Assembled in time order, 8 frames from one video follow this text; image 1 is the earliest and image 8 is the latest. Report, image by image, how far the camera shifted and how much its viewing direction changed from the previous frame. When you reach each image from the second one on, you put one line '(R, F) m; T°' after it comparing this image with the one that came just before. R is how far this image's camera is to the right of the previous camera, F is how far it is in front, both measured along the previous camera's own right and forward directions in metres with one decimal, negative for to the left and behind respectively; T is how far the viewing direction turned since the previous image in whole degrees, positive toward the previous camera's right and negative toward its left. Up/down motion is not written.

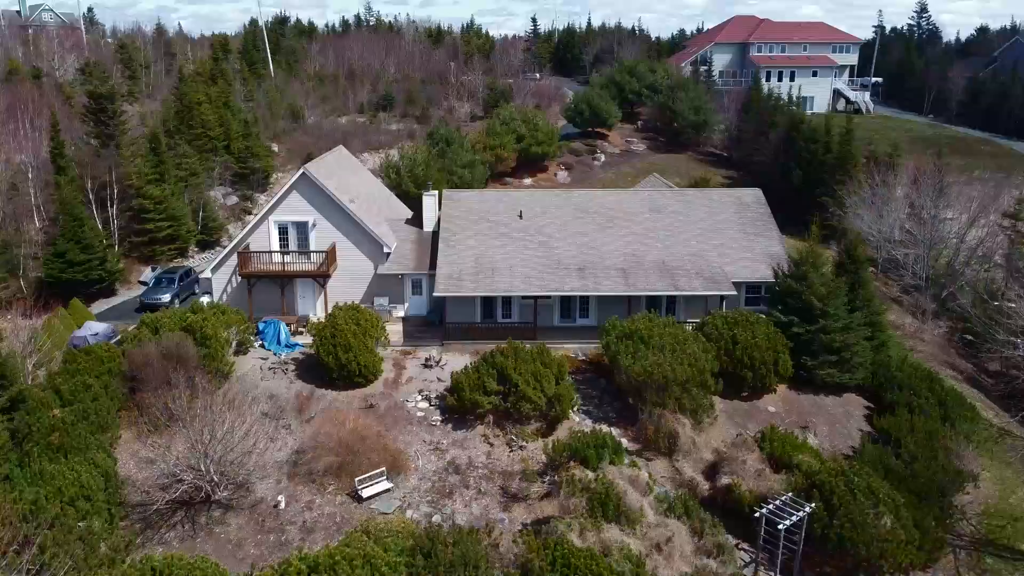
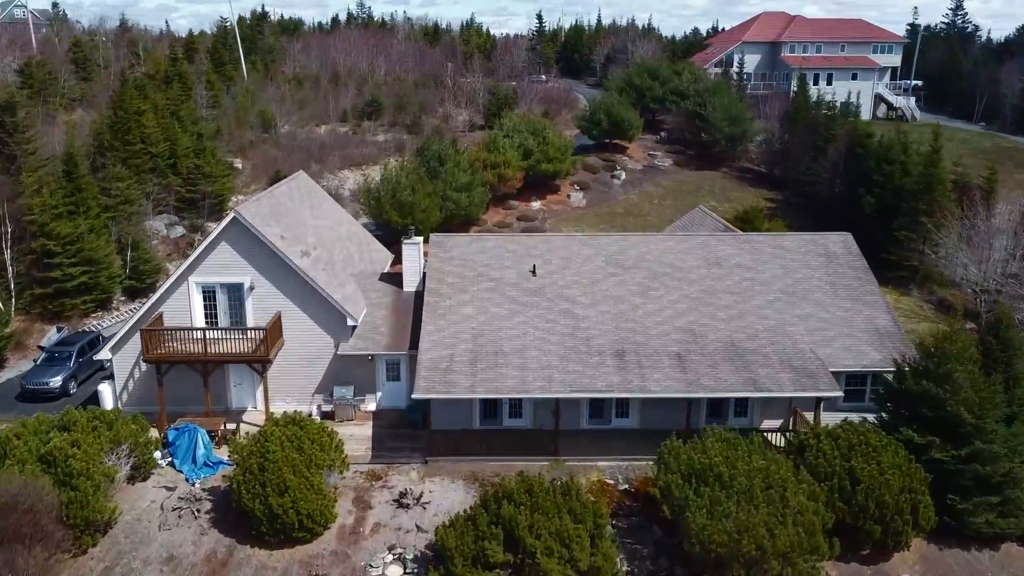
(-0.3, +7.6) m; 0°
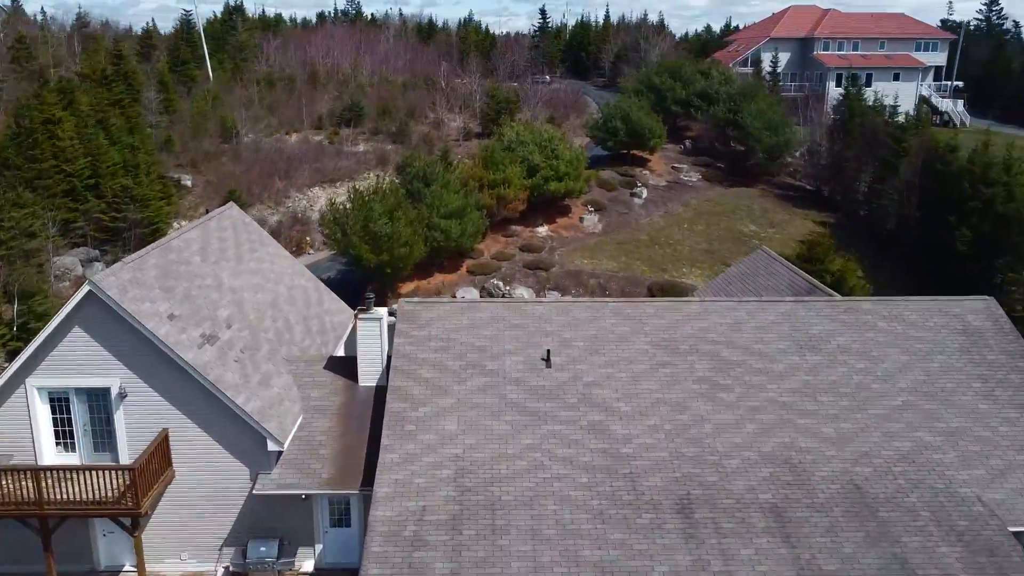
(-0.1, +6.9) m; 0°
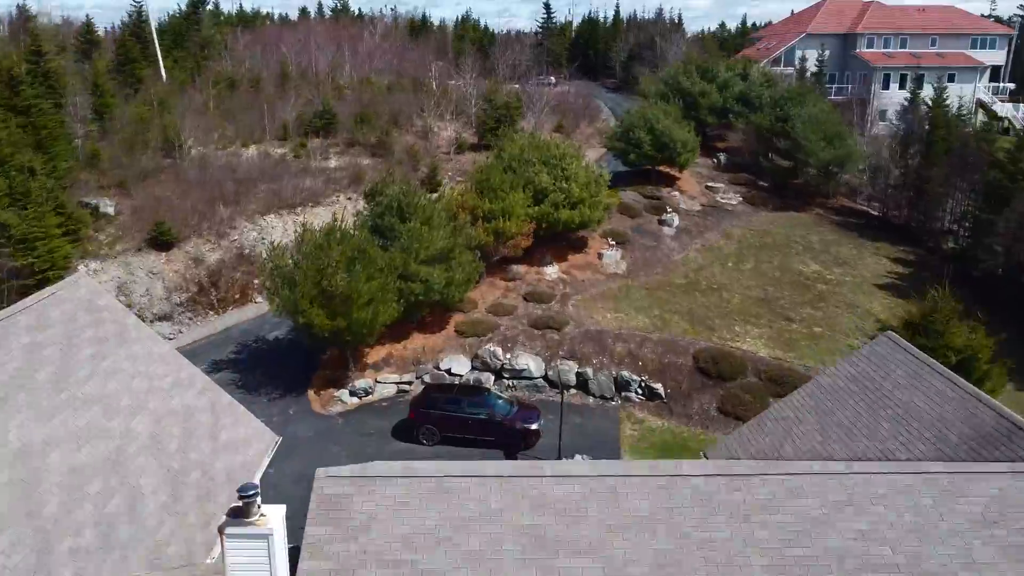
(0.0, +7.2) m; 0°
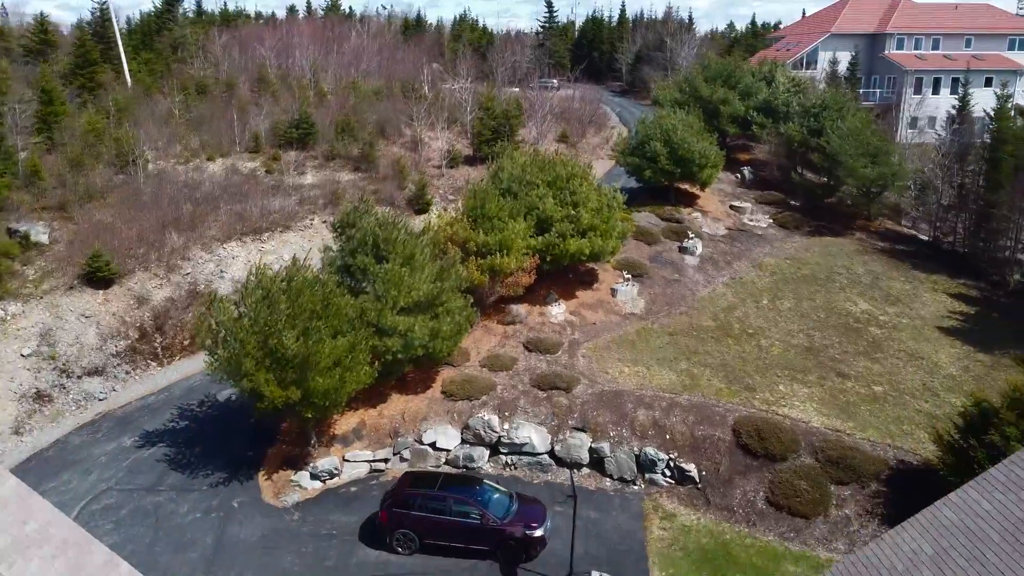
(0.0, +4.1) m; 0°
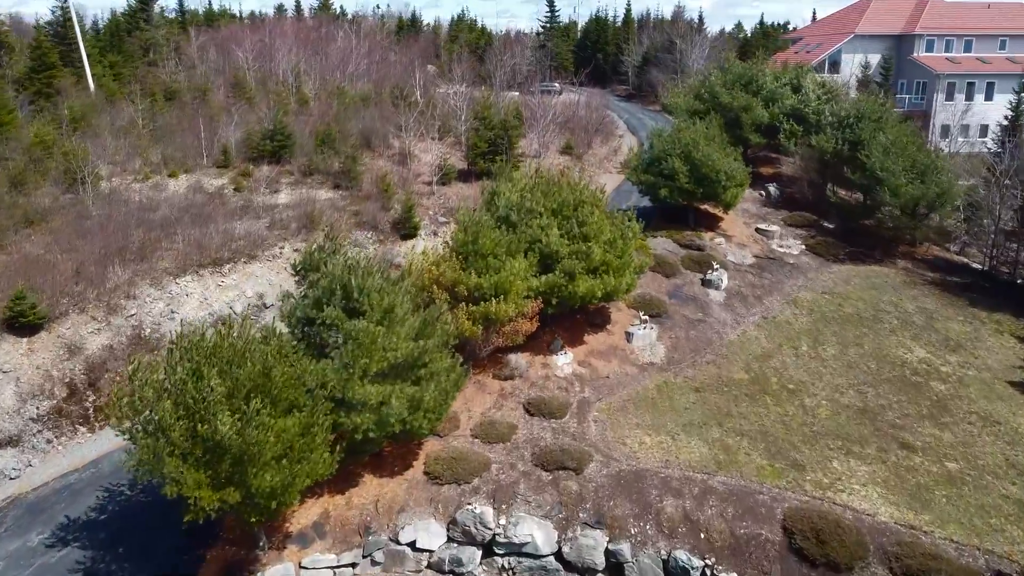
(0.0, +3.5) m; 0°
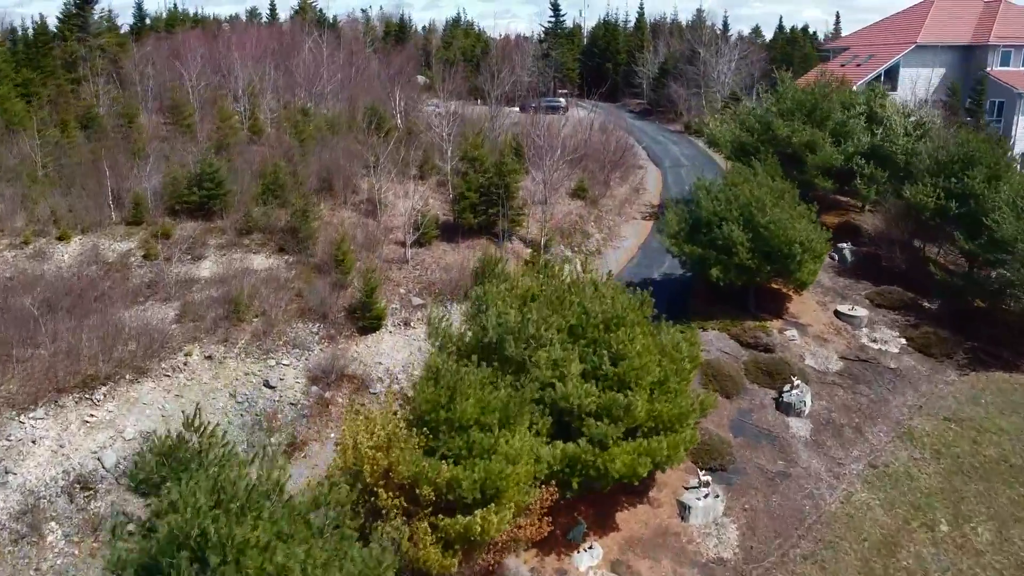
(0.0, +7.0) m; 0°
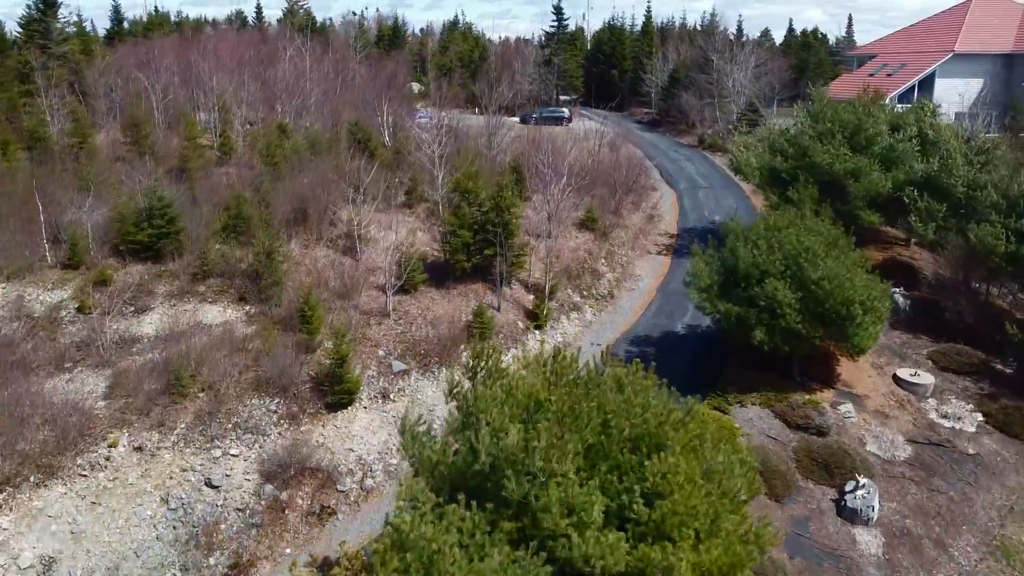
(0.0, +3.3) m; 0°
